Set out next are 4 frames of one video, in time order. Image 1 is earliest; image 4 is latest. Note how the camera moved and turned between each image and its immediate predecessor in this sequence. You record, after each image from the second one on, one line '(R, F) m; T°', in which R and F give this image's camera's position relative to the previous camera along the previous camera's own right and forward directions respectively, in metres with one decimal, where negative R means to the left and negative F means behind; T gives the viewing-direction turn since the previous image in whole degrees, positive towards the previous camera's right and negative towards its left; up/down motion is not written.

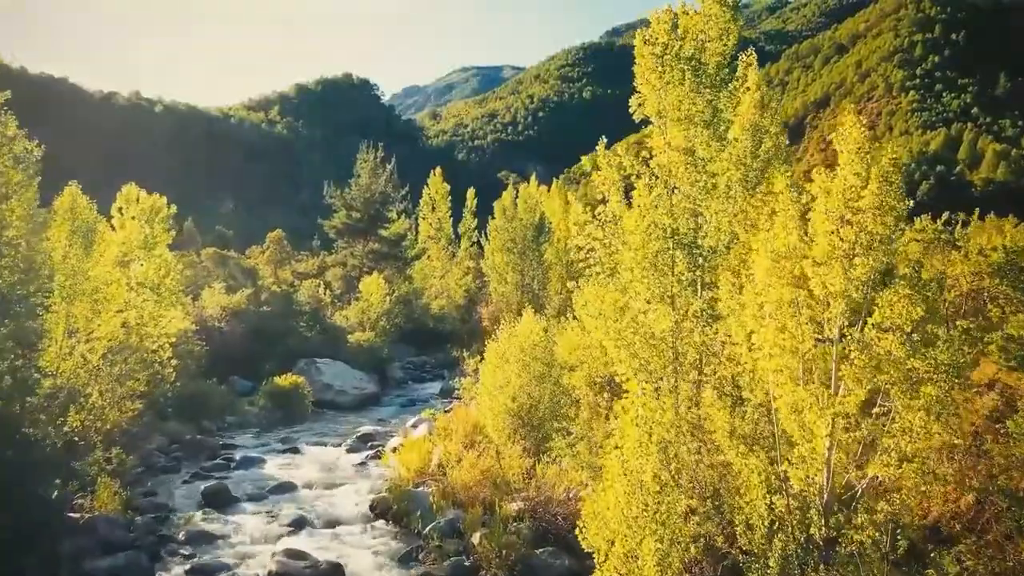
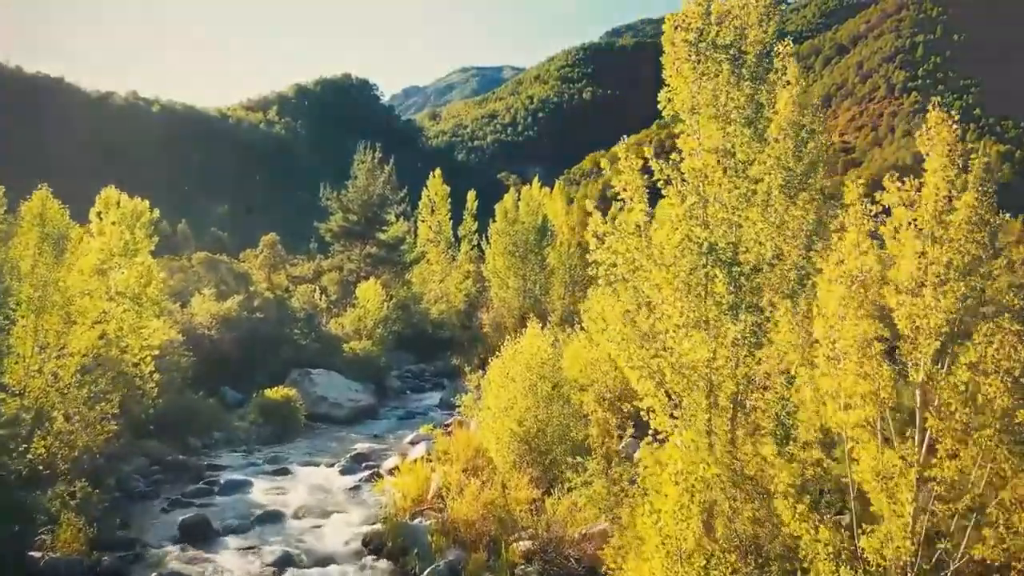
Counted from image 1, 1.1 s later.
(-0.2, +1.6) m; 0°
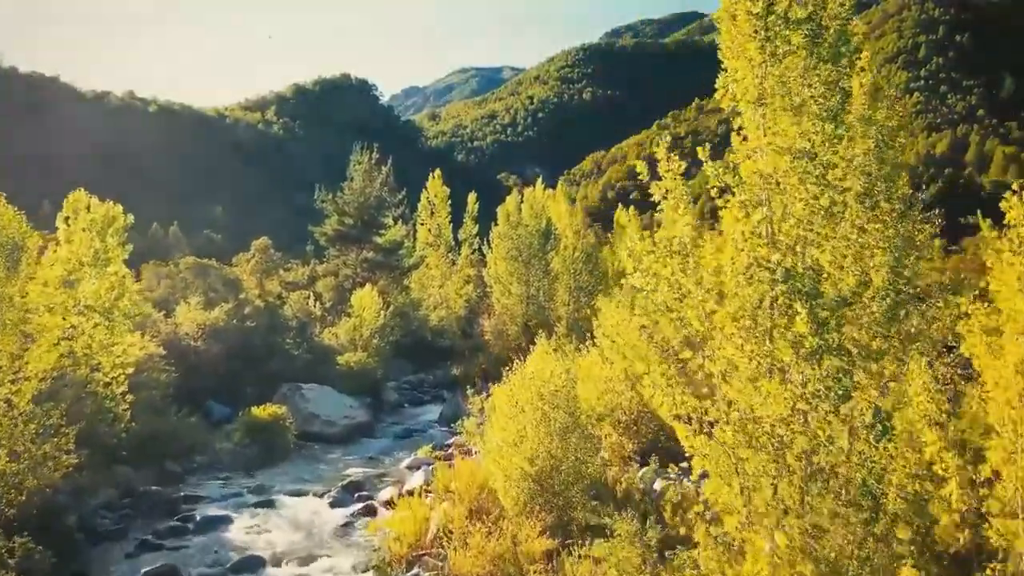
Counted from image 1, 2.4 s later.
(-0.2, +2.1) m; 0°
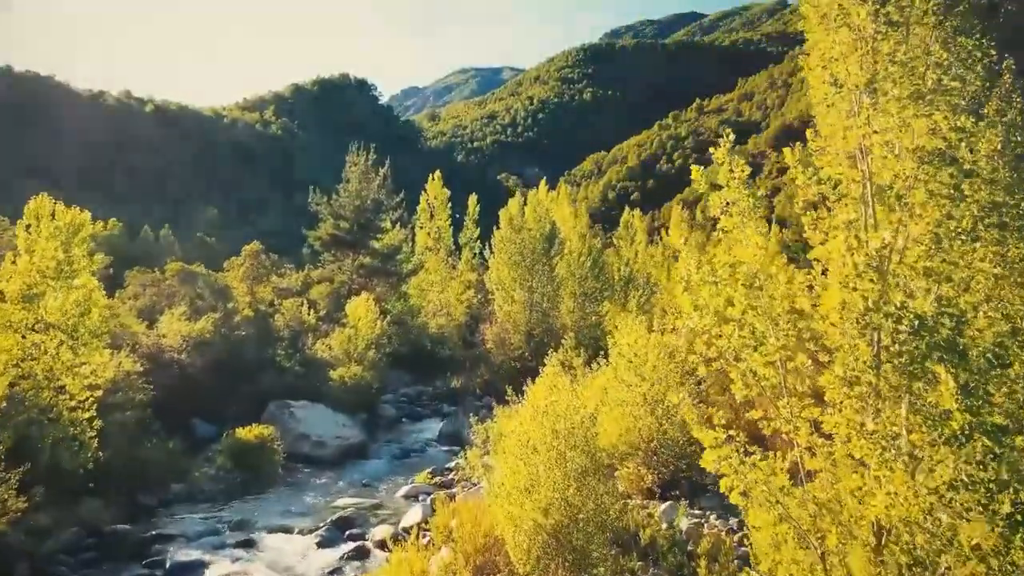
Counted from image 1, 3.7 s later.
(-0.2, +2.1) m; 0°
